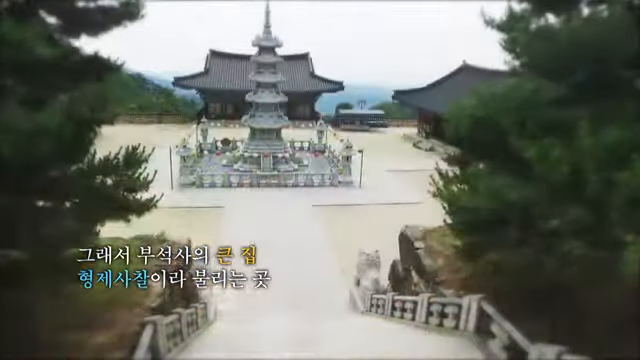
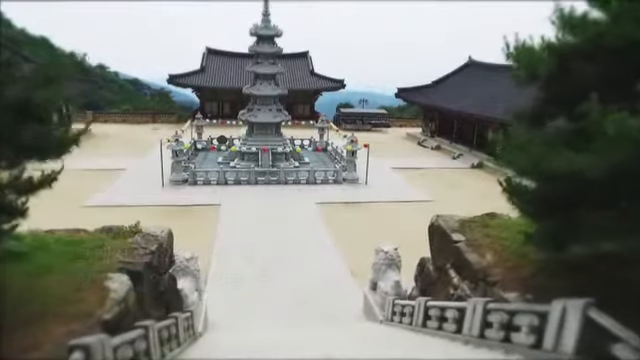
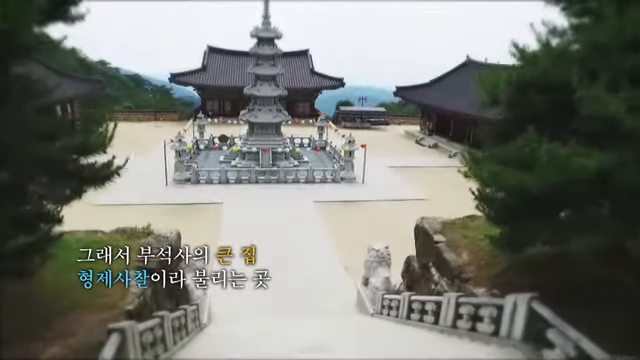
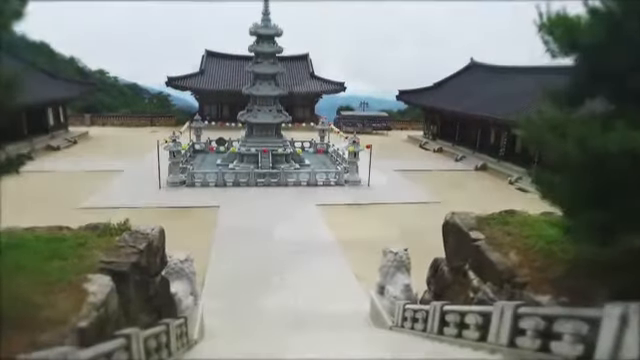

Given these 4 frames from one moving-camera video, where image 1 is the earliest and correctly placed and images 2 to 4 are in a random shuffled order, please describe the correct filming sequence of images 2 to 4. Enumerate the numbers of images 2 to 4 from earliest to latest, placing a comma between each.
3, 2, 4
